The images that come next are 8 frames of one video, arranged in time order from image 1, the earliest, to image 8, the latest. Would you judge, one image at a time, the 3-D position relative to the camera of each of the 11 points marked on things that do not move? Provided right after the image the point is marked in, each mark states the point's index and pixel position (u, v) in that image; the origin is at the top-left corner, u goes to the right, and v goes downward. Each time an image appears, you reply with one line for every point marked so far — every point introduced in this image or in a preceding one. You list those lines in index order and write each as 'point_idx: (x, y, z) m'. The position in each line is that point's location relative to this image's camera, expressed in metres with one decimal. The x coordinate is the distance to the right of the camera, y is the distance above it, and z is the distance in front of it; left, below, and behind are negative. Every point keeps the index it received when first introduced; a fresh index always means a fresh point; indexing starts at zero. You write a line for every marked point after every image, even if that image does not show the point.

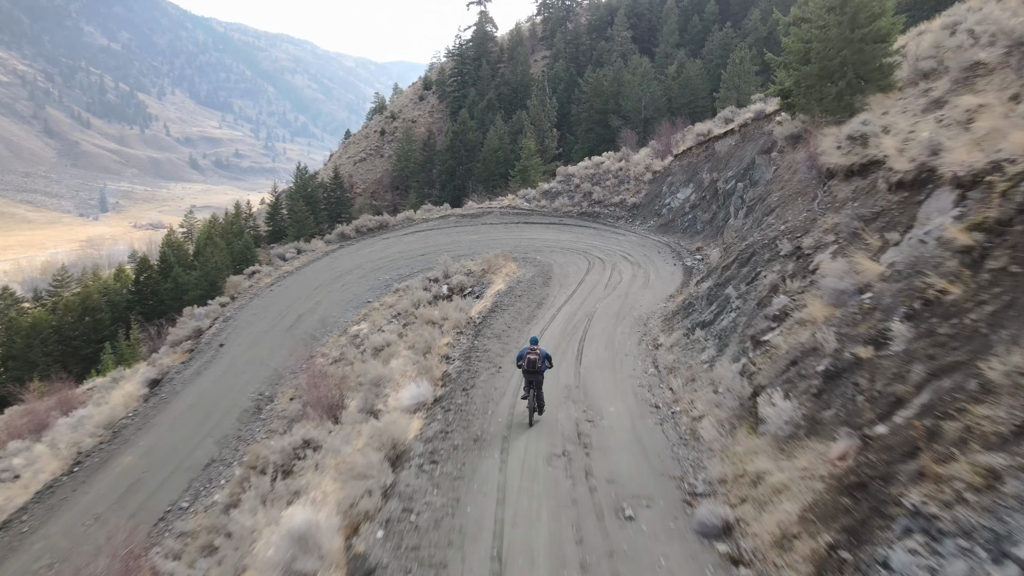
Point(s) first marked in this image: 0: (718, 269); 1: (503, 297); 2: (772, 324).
0: (+4.1, +0.3, +14.6) m
1: (-0.3, -0.3, +18.7) m
2: (+3.1, -0.4, +8.6) m
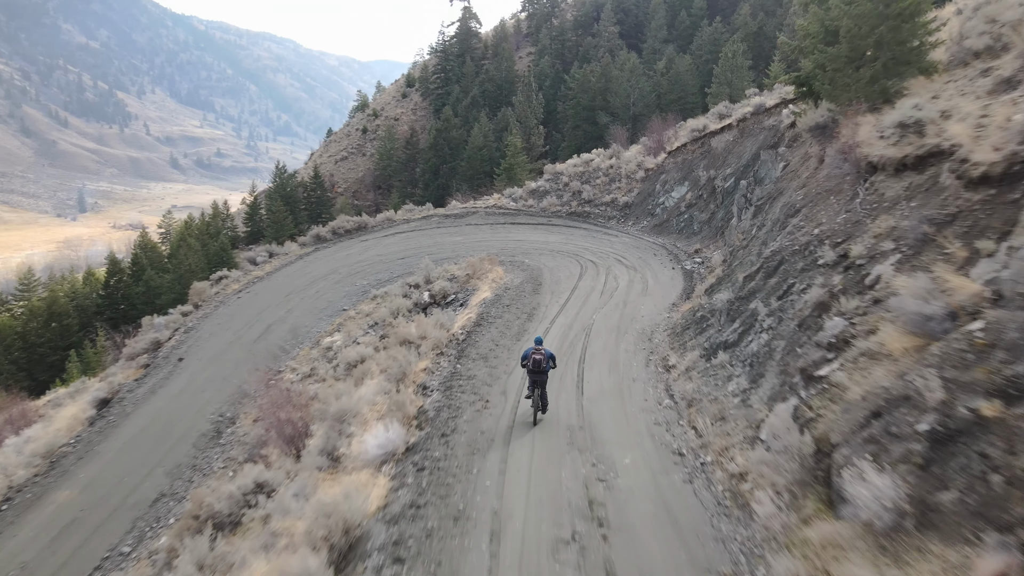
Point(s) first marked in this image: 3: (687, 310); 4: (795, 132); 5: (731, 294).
0: (+3.9, +0.1, +12.9) m
1: (-0.6, -0.5, +16.9) m
2: (+3.0, -0.6, +6.9) m
3: (+3.6, -0.5, +15.2) m
4: (+7.6, +4.2, +19.9) m
5: (+3.5, -0.1, +11.6) m
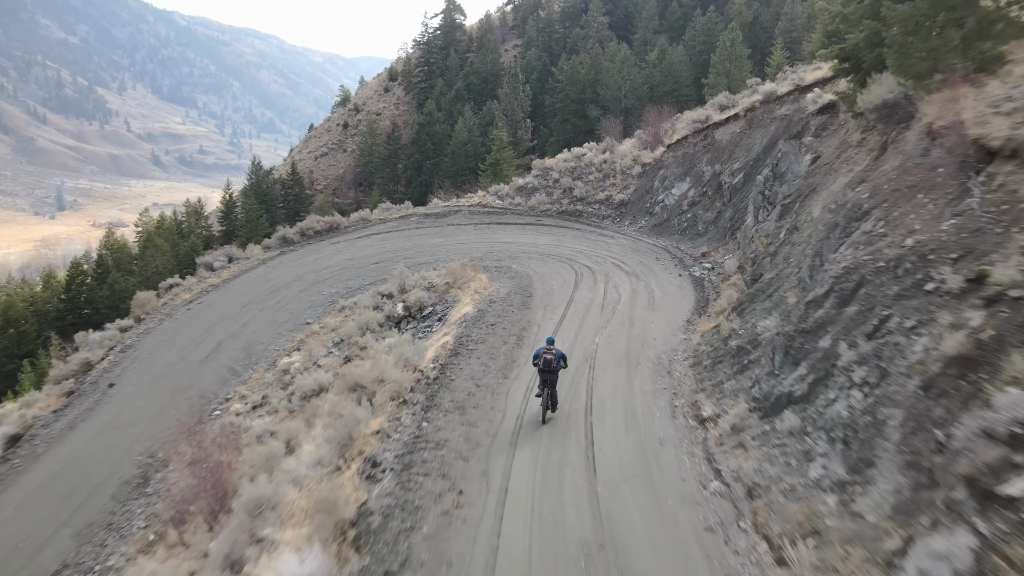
0: (+3.7, -0.2, +10.2) m
1: (-0.8, -0.8, +14.1) m
2: (+2.9, -1.0, +4.2) m
3: (+3.4, -0.8, +12.5) m
4: (+7.3, +3.9, +17.2) m
5: (+3.3, -0.4, +9.0) m
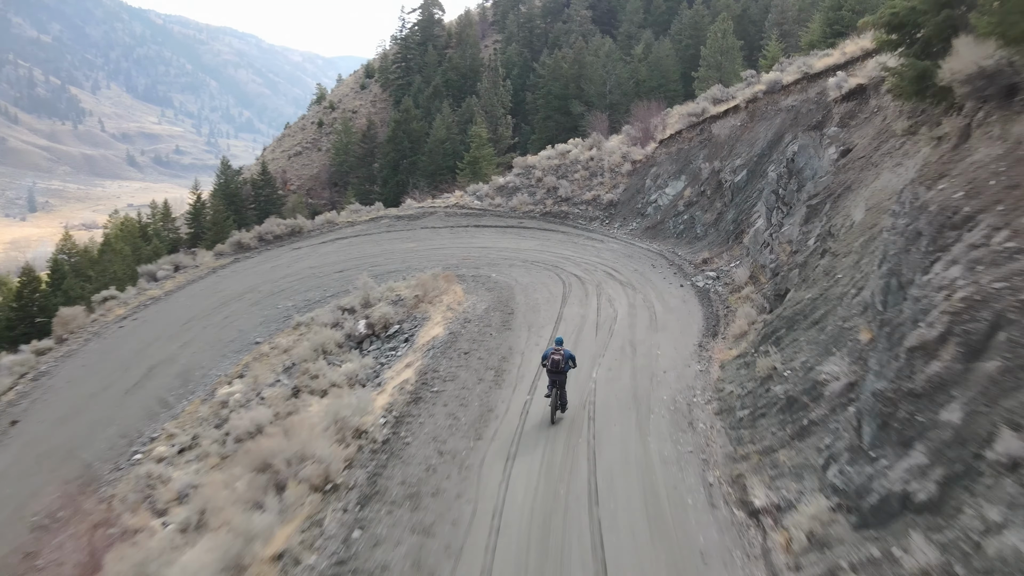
0: (+3.4, -0.5, +7.7) m
1: (-1.2, -1.1, +11.6) m
2: (+2.8, -1.3, +1.8) m
3: (+3.1, -1.1, +10.0) m
4: (+6.8, +3.6, +14.9) m
5: (+3.1, -0.7, +6.5) m
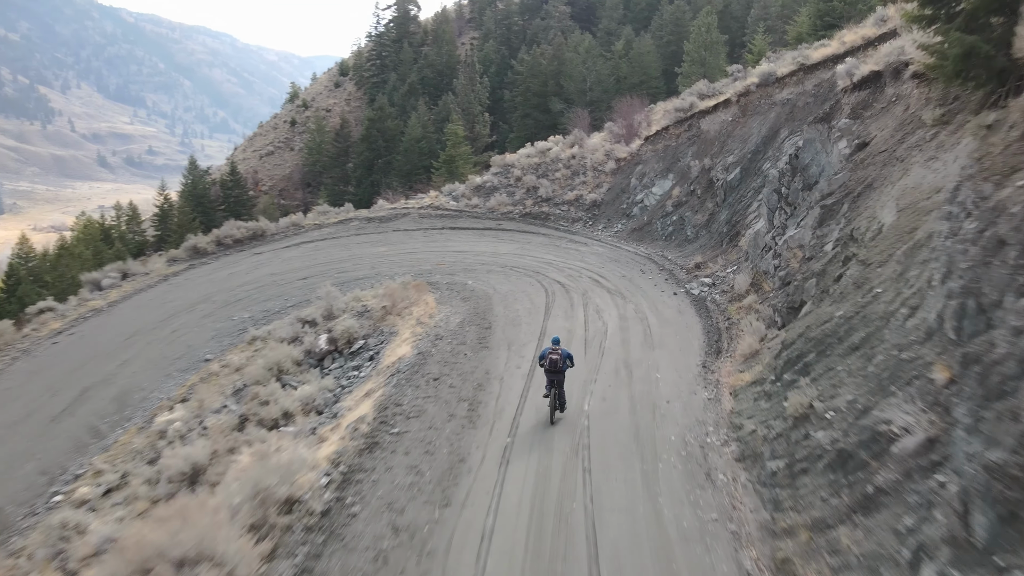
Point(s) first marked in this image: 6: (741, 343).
0: (+3.2, -0.6, +6.2) m
1: (-1.5, -1.3, +9.9) m
2: (+2.7, -1.4, +0.2) m
3: (+2.8, -1.3, +8.5) m
4: (+6.4, +3.5, +13.4) m
5: (+2.9, -0.9, +5.0) m
6: (+3.7, -0.9, +11.7) m
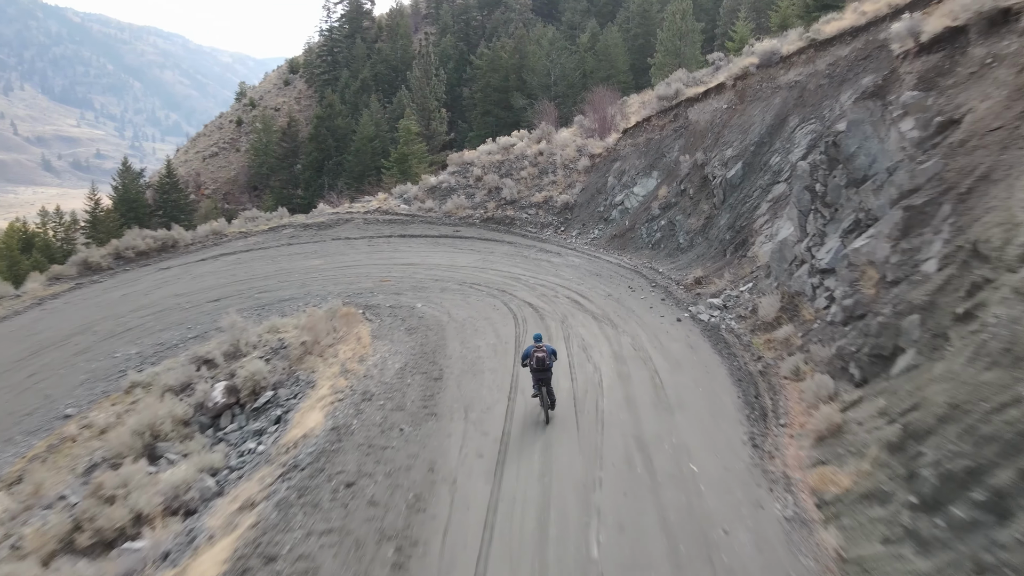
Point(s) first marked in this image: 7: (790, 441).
0: (+3.0, -1.0, +2.7) m
1: (-1.8, -1.8, +6.1) m
2: (+2.9, -1.8, -3.3) m
3: (+2.5, -1.7, +4.9) m
4: (+5.8, +3.1, +10.1) m
5: (+2.8, -1.3, +1.4) m
6: (+3.2, -1.3, +8.2) m
7: (+2.8, -1.5, +7.4) m
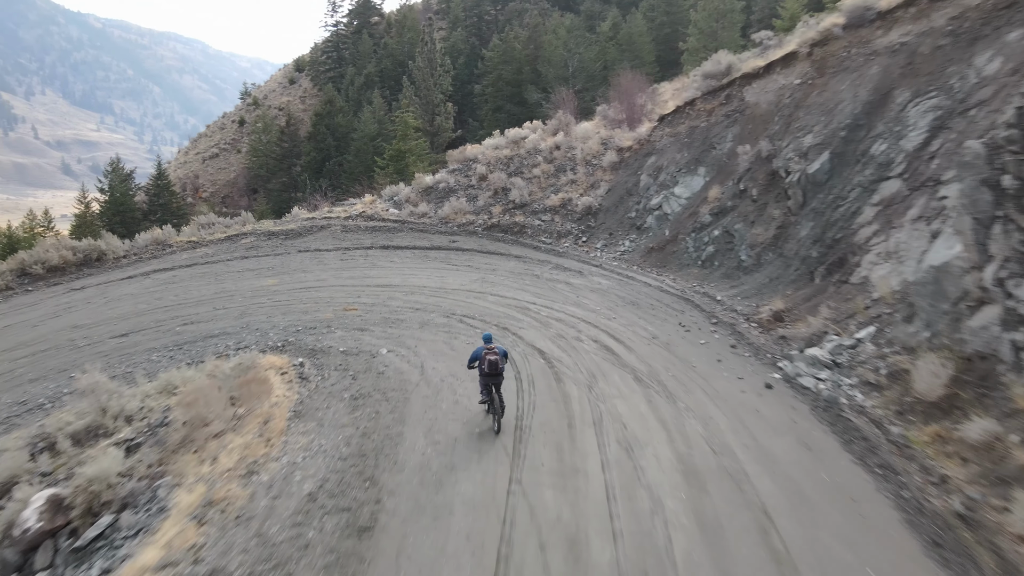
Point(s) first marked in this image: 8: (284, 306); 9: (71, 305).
0: (+2.8, -1.5, -1.9) m
1: (-2.0, -2.3, +1.7) m
2: (+2.5, -2.3, -7.9) m
3: (+2.3, -2.2, +0.4) m
4: (+5.8, +2.5, +5.5) m
5: (+2.6, -1.8, -3.1) m
6: (+3.1, -1.8, +3.6) m
7: (+2.7, -2.0, +2.8) m
8: (-4.3, -0.4, +13.8) m
9: (-8.8, -0.4, +14.7) m
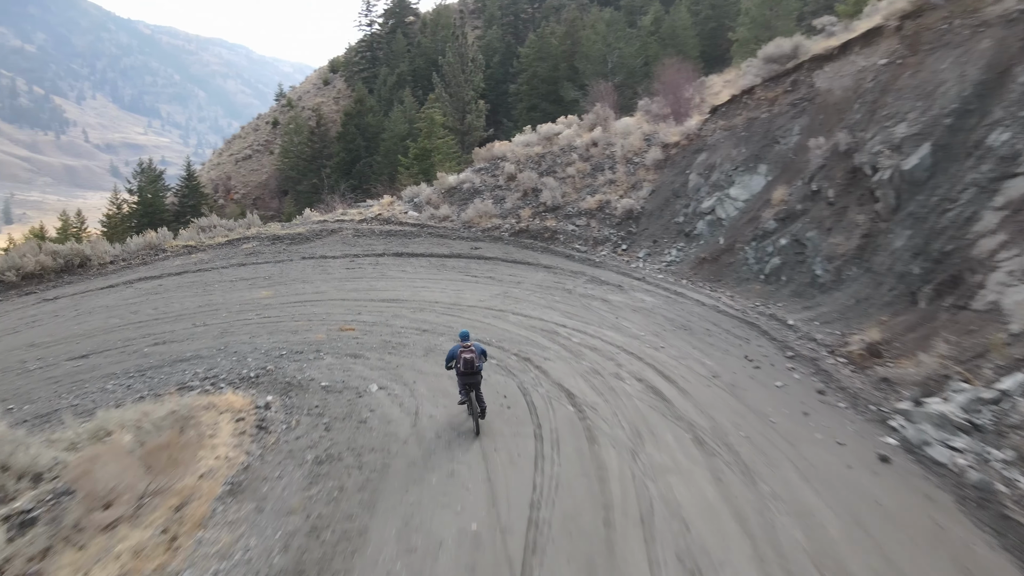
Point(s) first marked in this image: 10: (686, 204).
0: (+2.4, -1.8, -4.2) m
1: (-2.2, -2.5, -0.4) m
2: (+1.8, -2.5, -10.2) m
3: (+2.1, -2.4, -1.9) m
4: (+5.8, +2.2, +3.0) m
5: (+2.1, -2.0, -5.5) m
6: (+3.0, -2.1, +1.3) m
7: (+2.5, -2.3, +0.5) m
8: (-3.9, -0.6, +11.8) m
9: (-8.4, -0.5, +12.9) m
10: (+3.7, +1.8, +15.7) m
